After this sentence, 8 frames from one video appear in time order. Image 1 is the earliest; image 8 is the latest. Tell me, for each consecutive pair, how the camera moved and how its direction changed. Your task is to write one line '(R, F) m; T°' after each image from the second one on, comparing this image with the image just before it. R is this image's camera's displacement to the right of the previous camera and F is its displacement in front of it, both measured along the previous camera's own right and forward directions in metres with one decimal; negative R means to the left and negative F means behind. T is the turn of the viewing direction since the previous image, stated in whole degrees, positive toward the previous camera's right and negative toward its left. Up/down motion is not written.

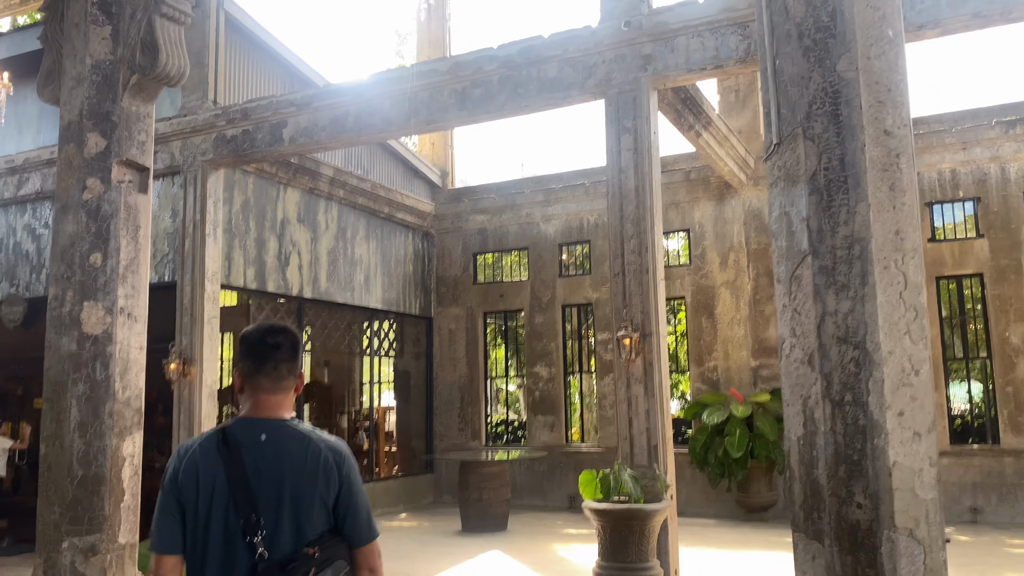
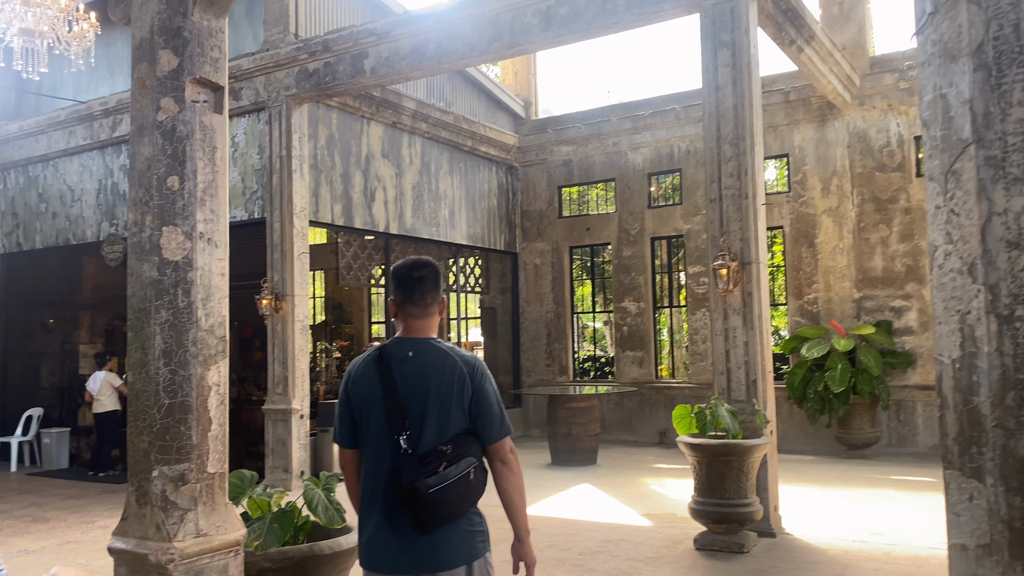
(0.0, +0.2) m; -6°
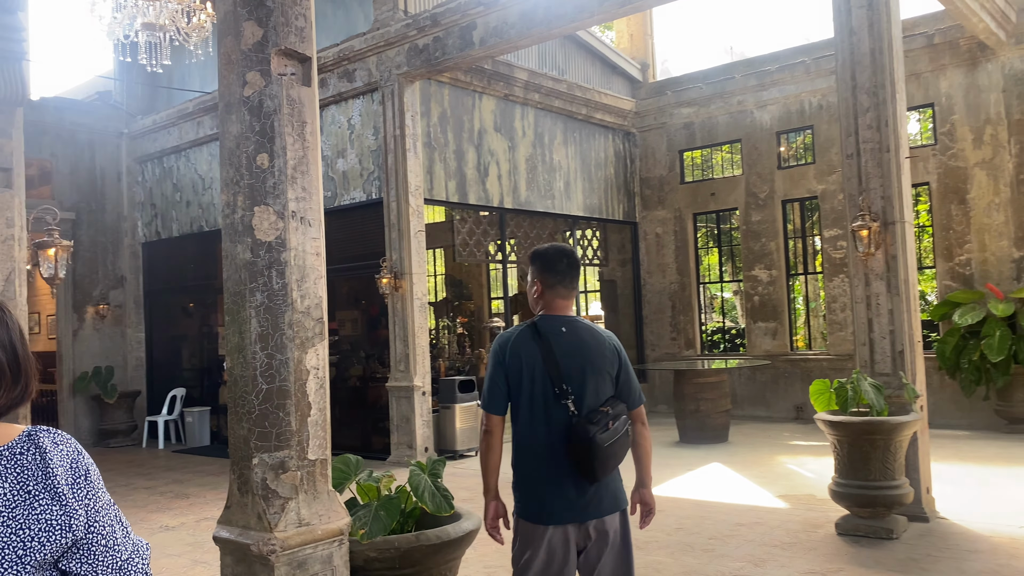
(0.0, +0.2) m; -8°
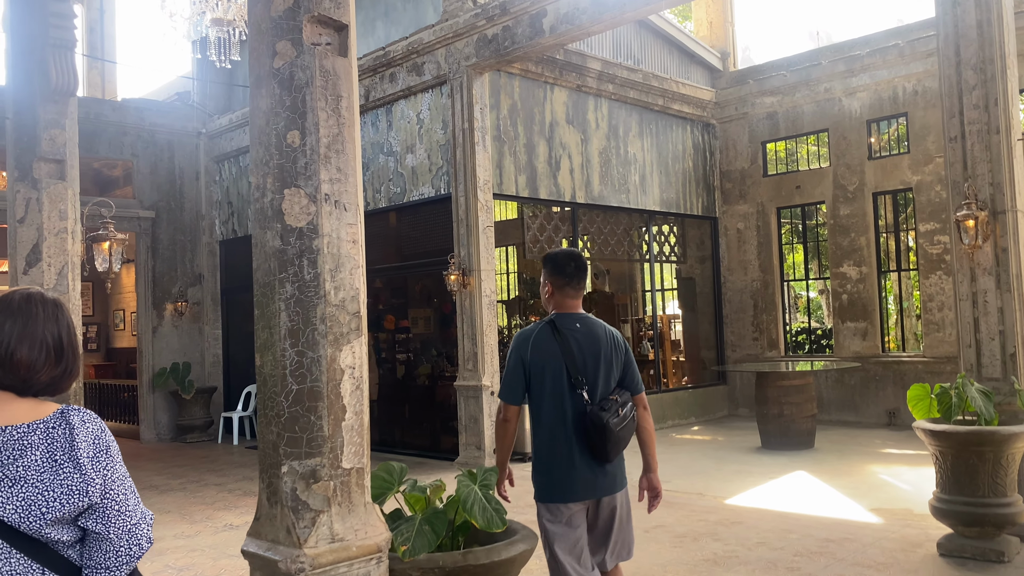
(+0.1, +0.3) m; -5°
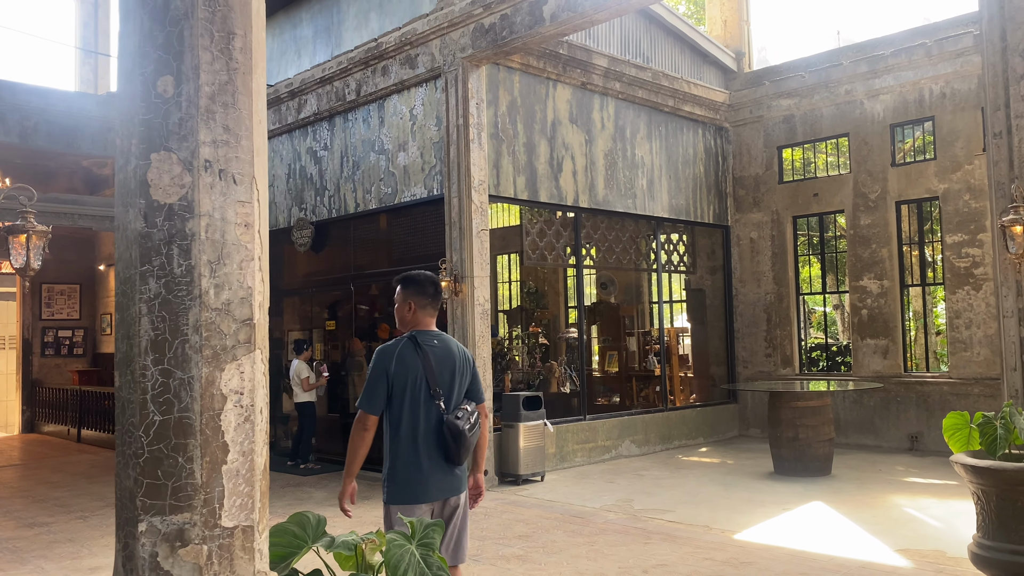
(+0.1, +0.6) m; -1°
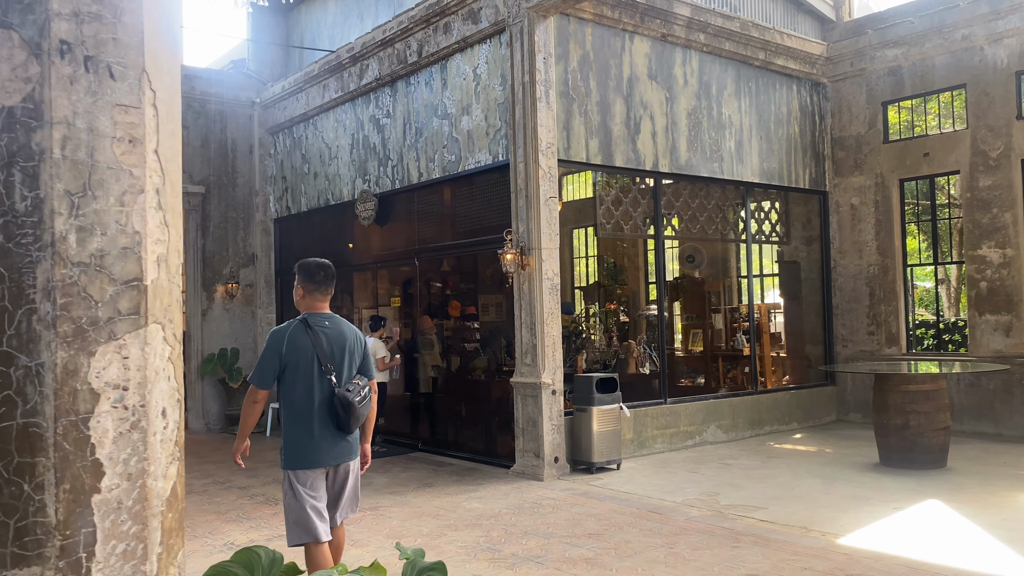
(+0.1, +0.6) m; -6°
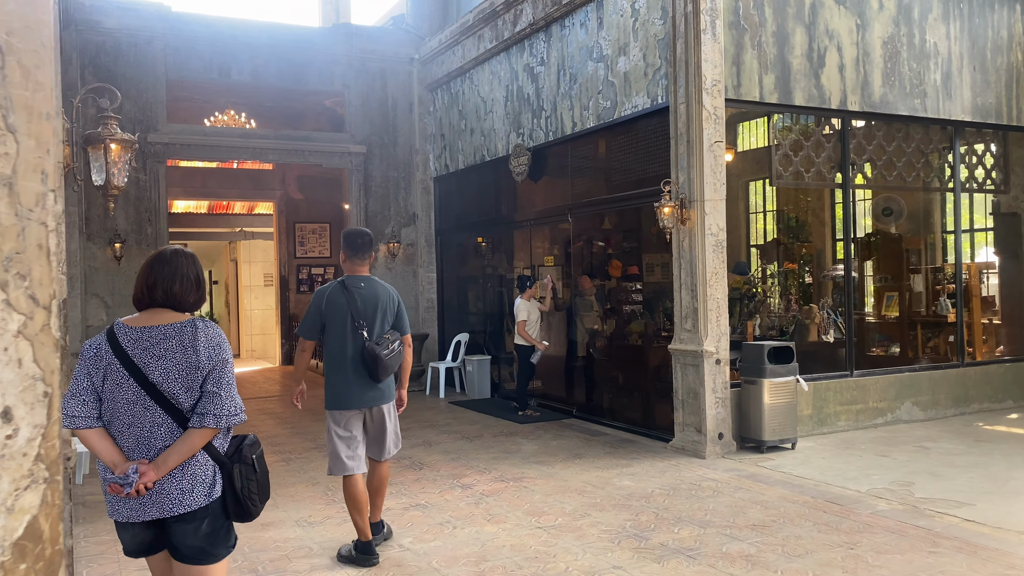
(+0.1, +0.6) m; -12°
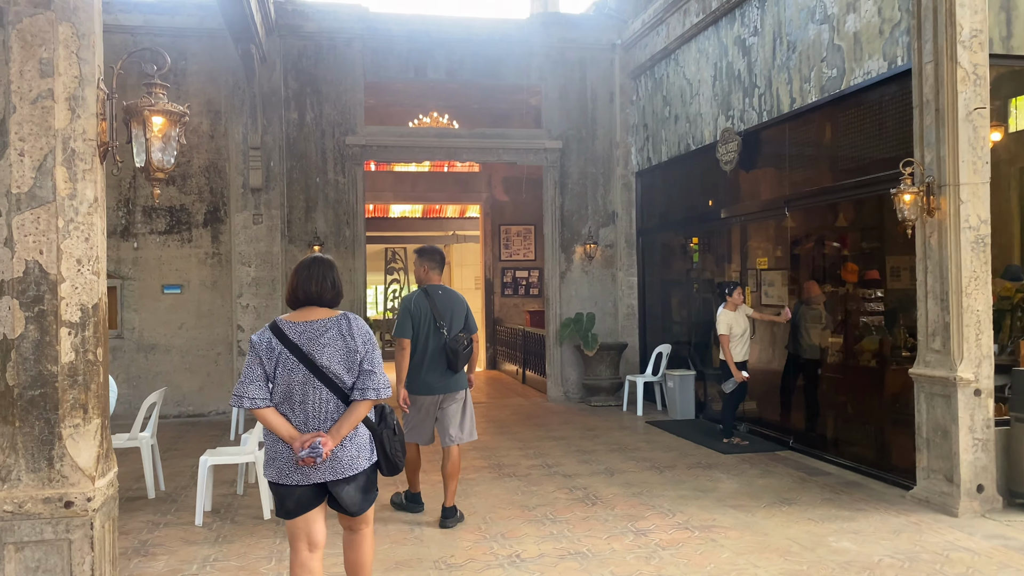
(+0.3, +0.9) m; -15°
